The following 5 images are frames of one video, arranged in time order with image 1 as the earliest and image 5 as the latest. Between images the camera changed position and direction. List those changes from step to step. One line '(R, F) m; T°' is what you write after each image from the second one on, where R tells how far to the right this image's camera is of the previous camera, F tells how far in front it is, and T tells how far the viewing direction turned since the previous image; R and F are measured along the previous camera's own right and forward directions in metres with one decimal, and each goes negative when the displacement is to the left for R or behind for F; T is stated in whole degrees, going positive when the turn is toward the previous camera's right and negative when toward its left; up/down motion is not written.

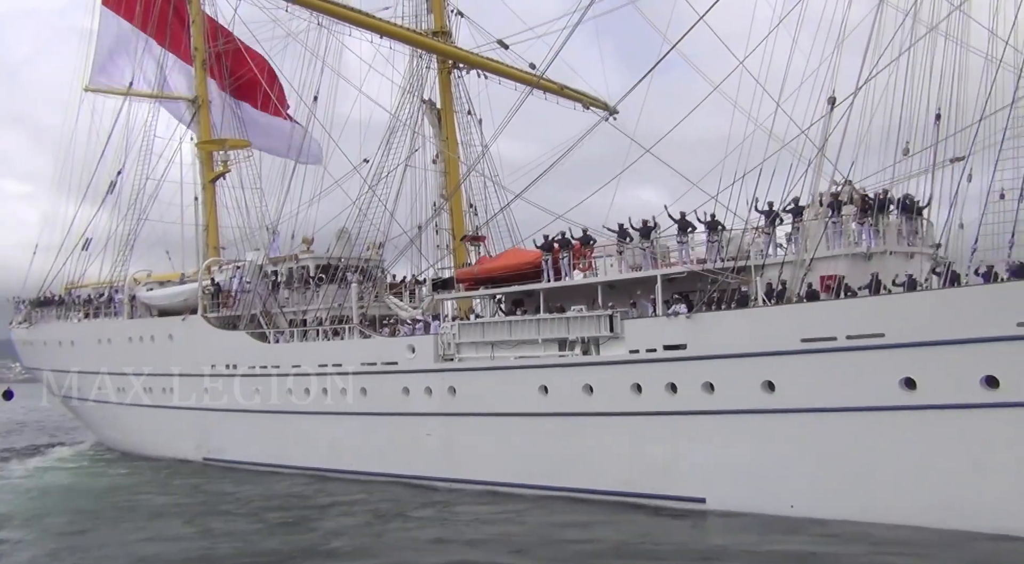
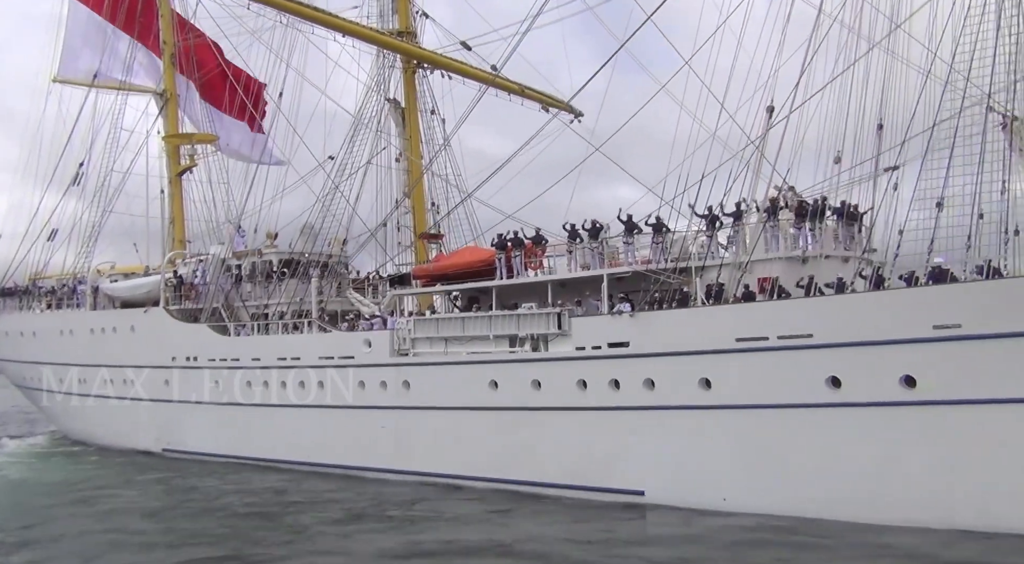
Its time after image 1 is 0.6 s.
(+0.3, -0.3) m; +2°
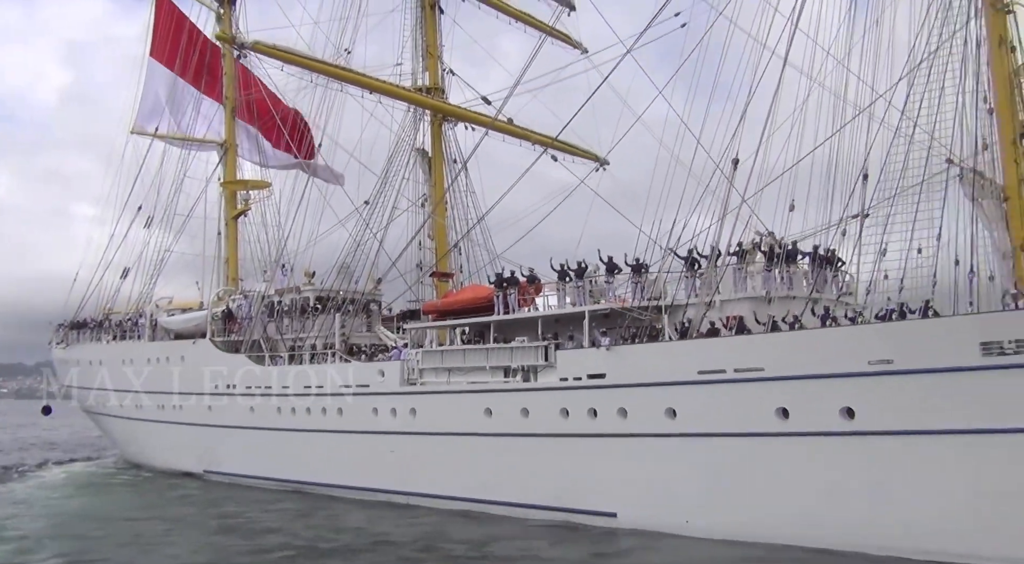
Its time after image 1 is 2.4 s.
(+1.1, -0.9) m; -5°
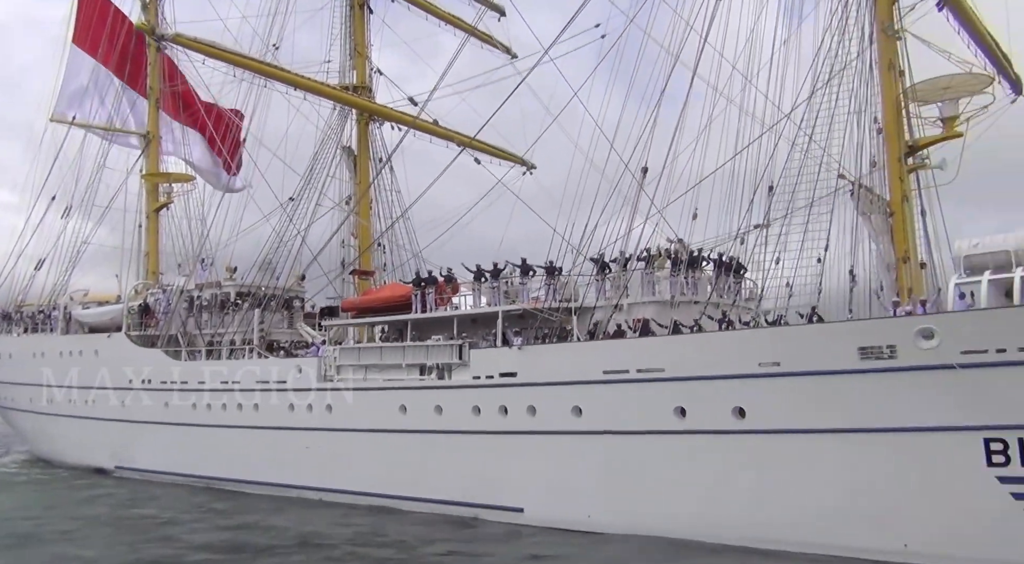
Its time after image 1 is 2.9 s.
(+0.3, -0.3) m; +4°
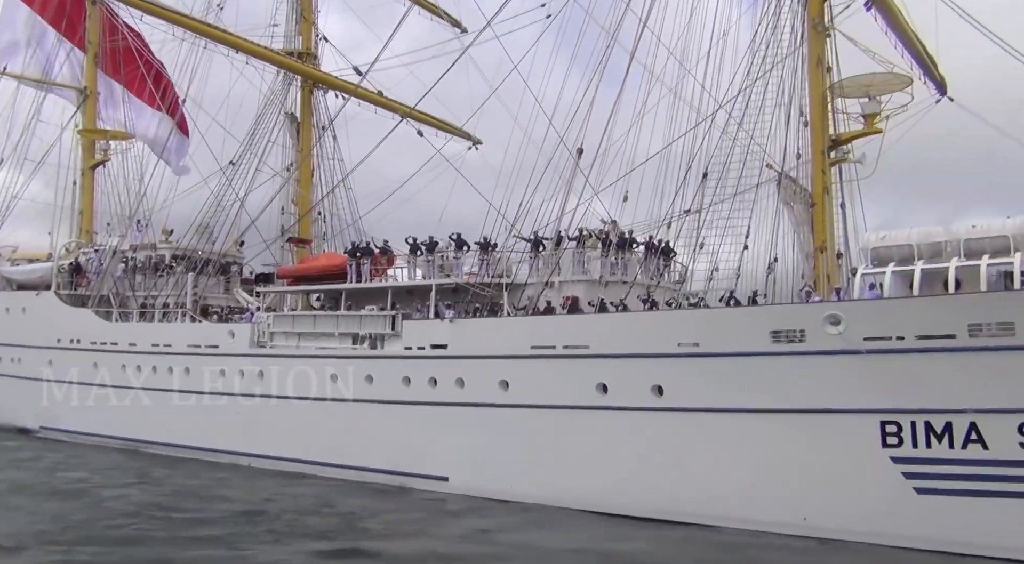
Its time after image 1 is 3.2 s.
(+0.2, -0.2) m; +3°
